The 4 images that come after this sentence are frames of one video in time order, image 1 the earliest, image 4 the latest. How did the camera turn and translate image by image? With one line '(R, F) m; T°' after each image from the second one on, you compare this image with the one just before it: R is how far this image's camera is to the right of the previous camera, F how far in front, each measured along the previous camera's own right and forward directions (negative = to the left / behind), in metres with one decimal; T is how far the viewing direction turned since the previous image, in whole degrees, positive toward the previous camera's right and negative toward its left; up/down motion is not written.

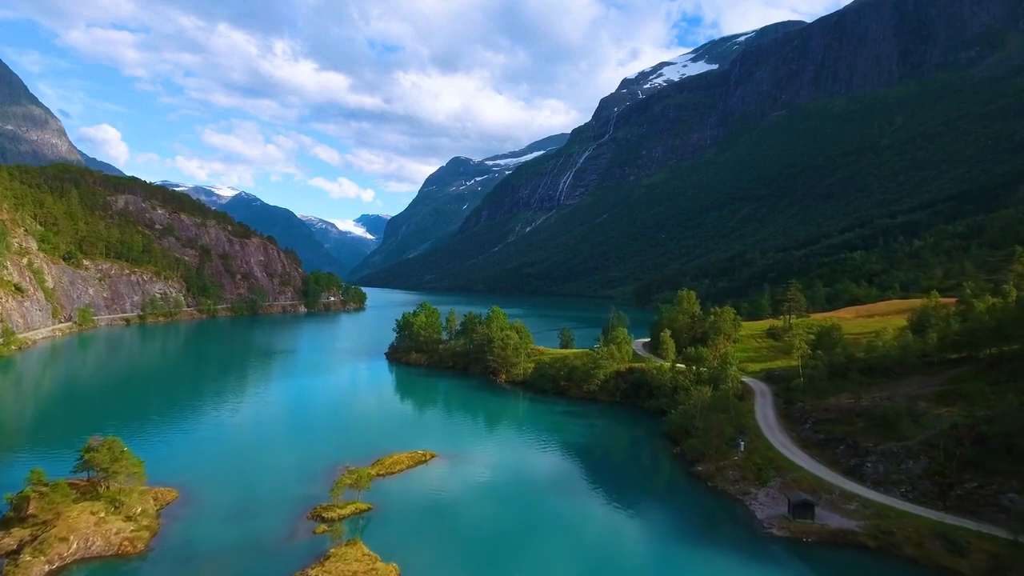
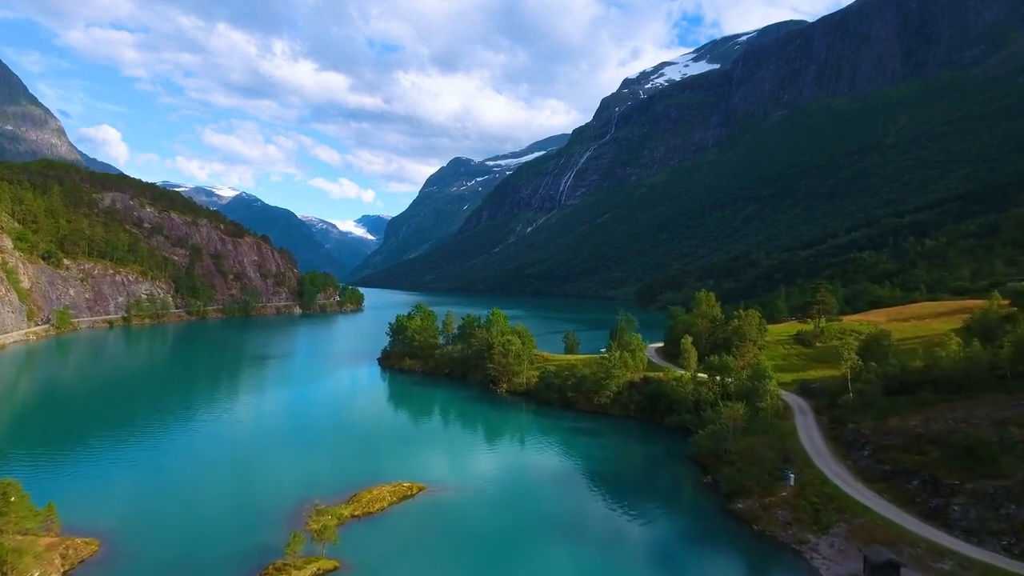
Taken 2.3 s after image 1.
(-0.1, +5.4) m; 0°
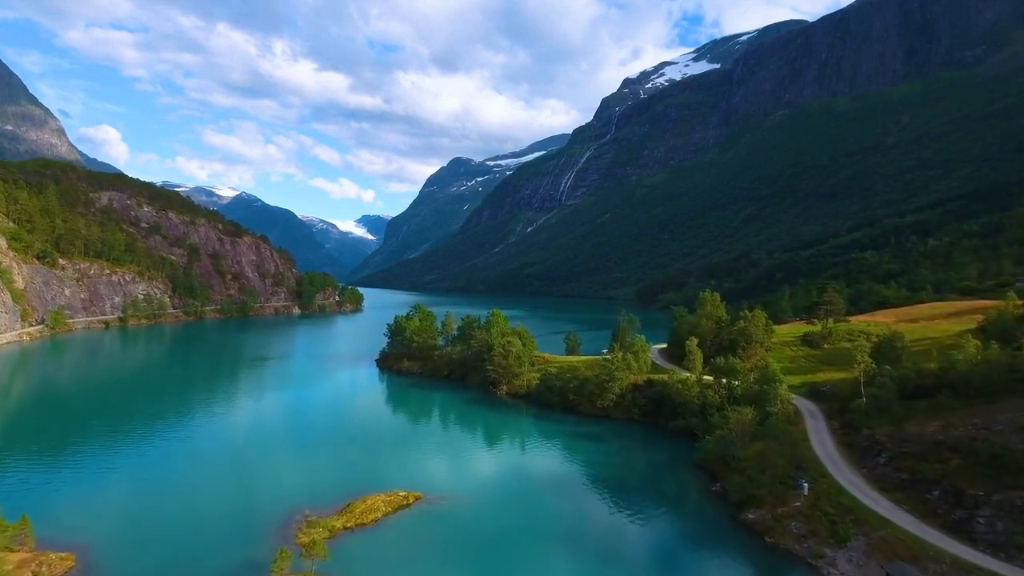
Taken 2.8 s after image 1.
(0.0, +1.2) m; 0°
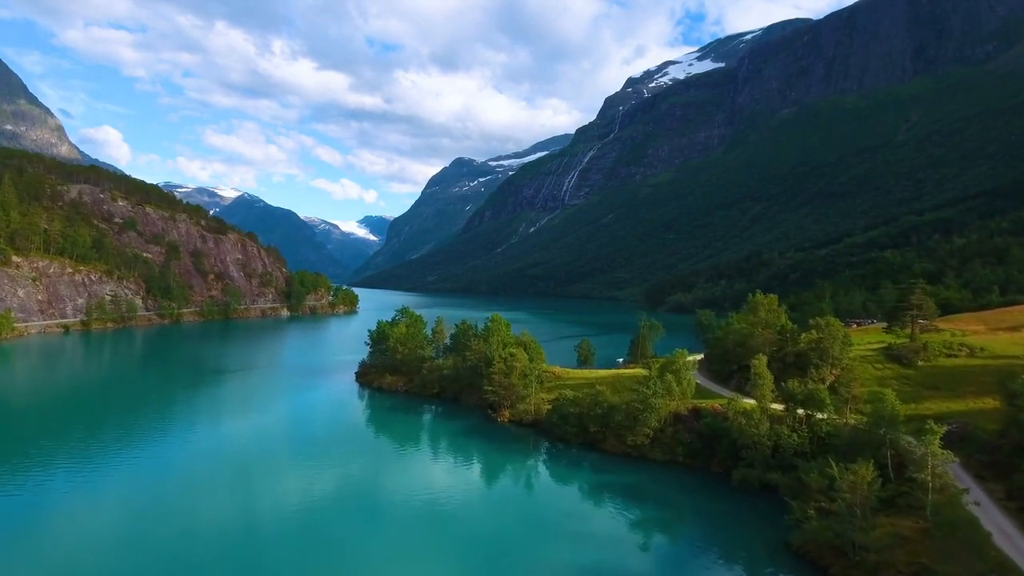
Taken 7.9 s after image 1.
(-0.1, +11.0) m; 0°
